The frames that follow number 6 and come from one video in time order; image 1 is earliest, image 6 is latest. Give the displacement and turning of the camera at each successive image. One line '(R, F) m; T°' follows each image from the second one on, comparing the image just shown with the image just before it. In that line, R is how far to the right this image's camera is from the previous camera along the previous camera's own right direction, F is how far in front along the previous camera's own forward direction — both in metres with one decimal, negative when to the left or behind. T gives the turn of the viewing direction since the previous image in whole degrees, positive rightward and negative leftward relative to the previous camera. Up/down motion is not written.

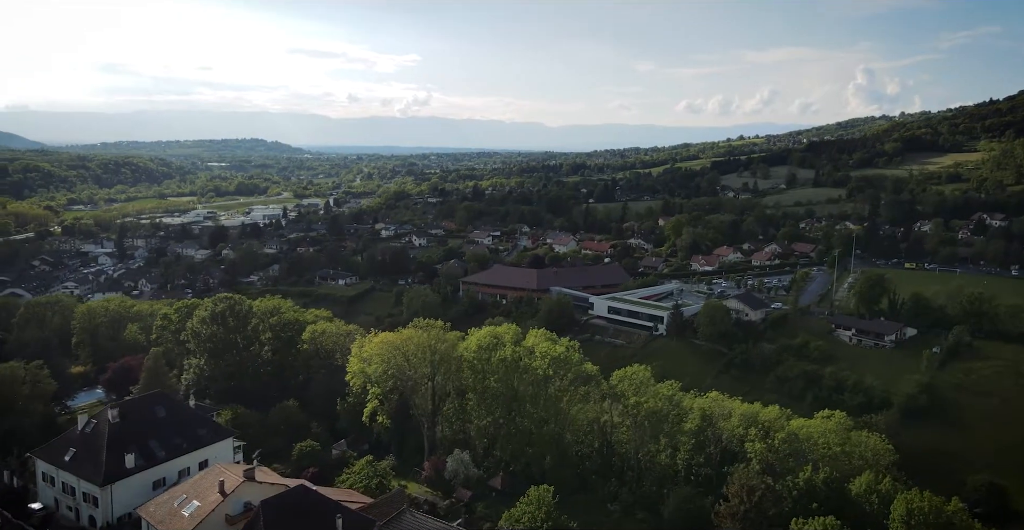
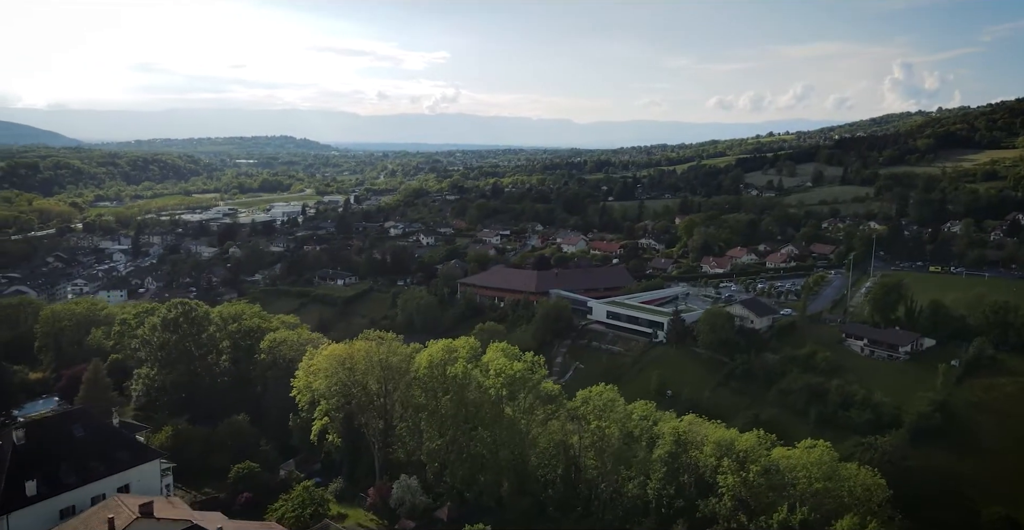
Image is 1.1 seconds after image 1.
(+1.8, +1.8) m; -2°
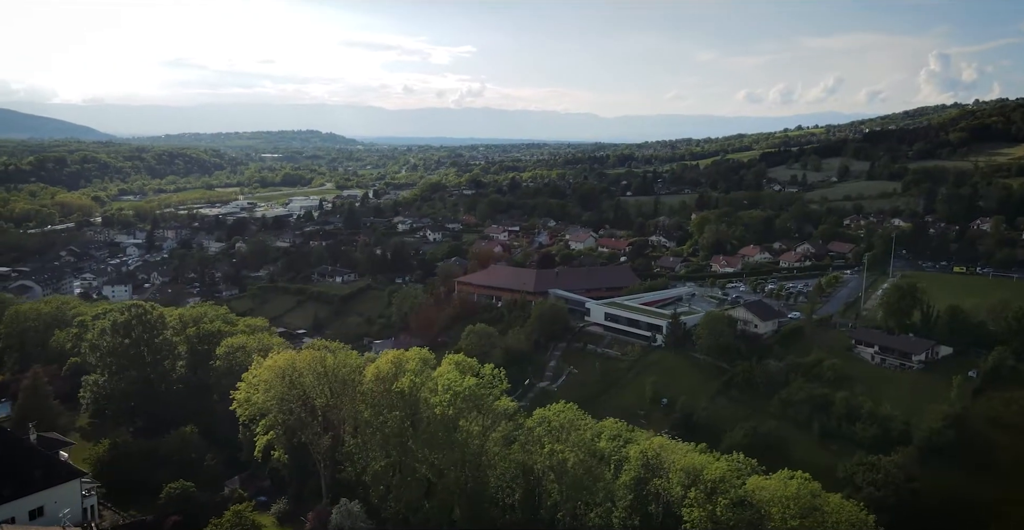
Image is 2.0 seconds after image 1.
(+1.7, +1.6) m; -2°
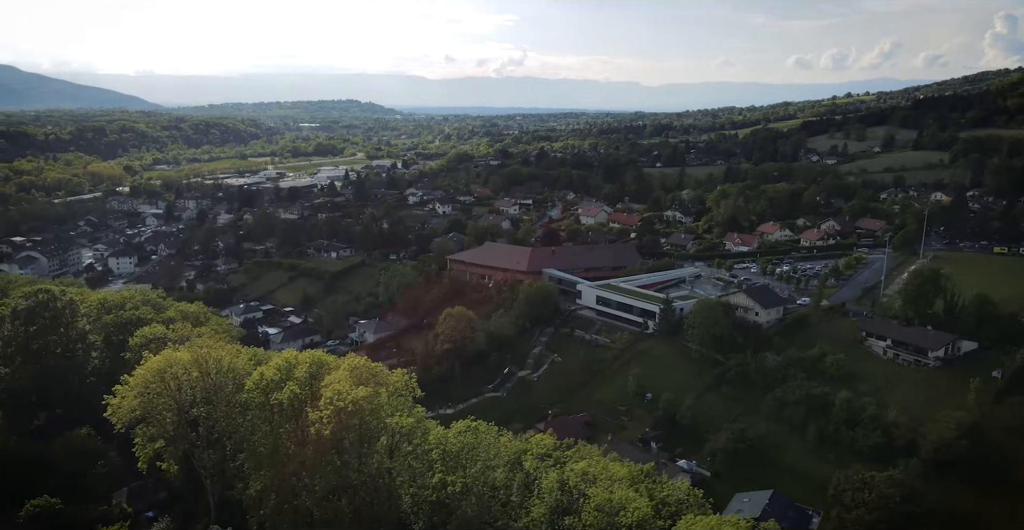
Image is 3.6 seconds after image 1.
(+2.7, +2.7) m; -3°
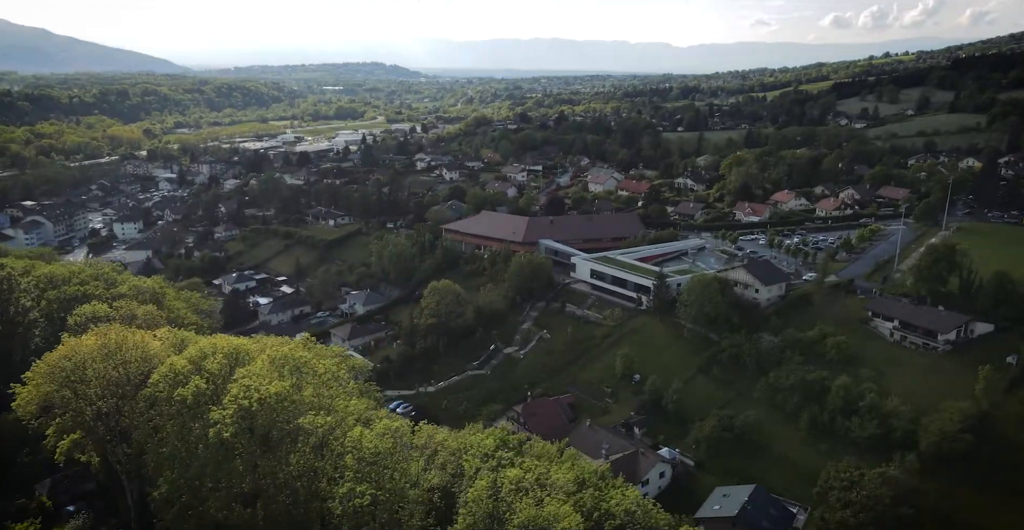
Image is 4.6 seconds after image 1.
(+1.7, +1.6) m; -2°
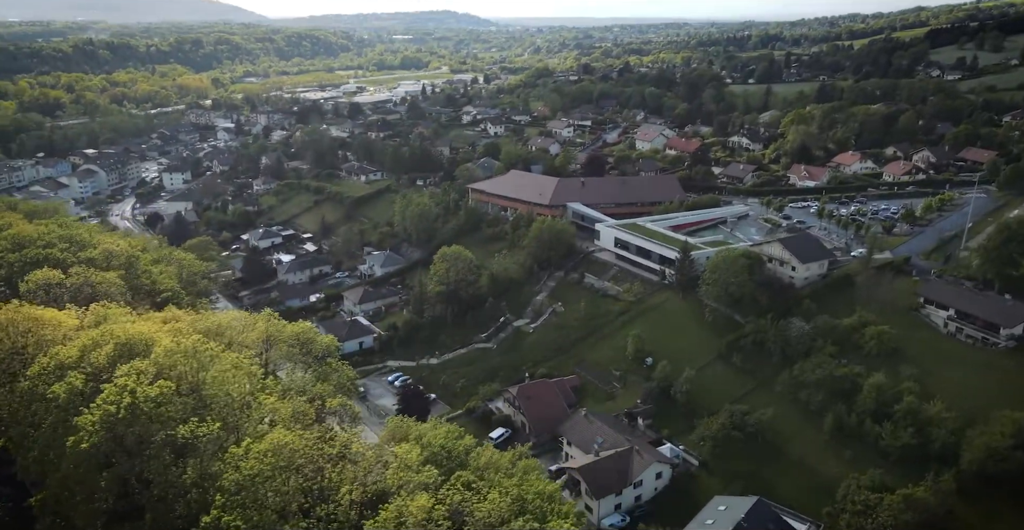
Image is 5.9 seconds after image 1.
(+2.2, +2.3) m; -5°
